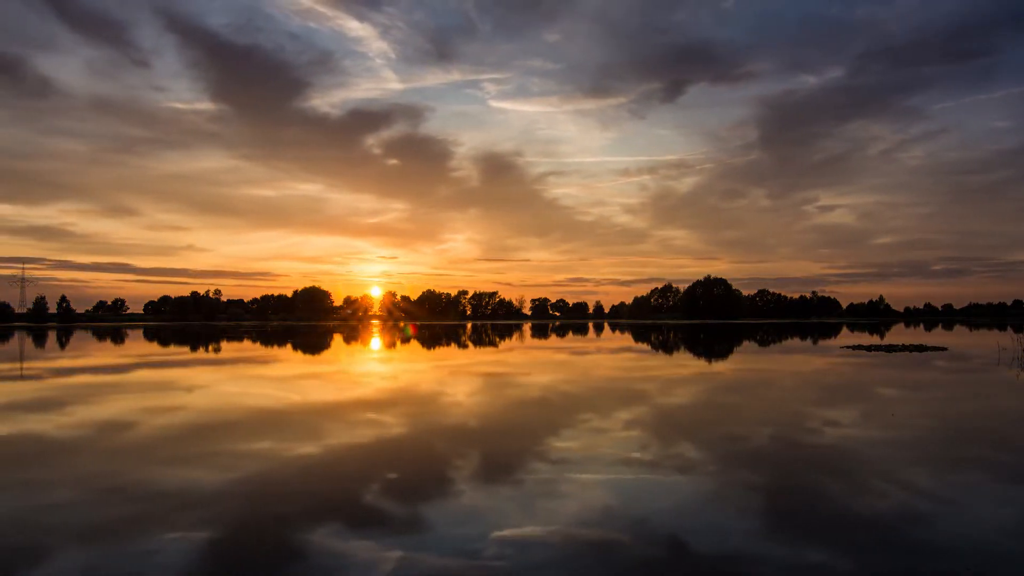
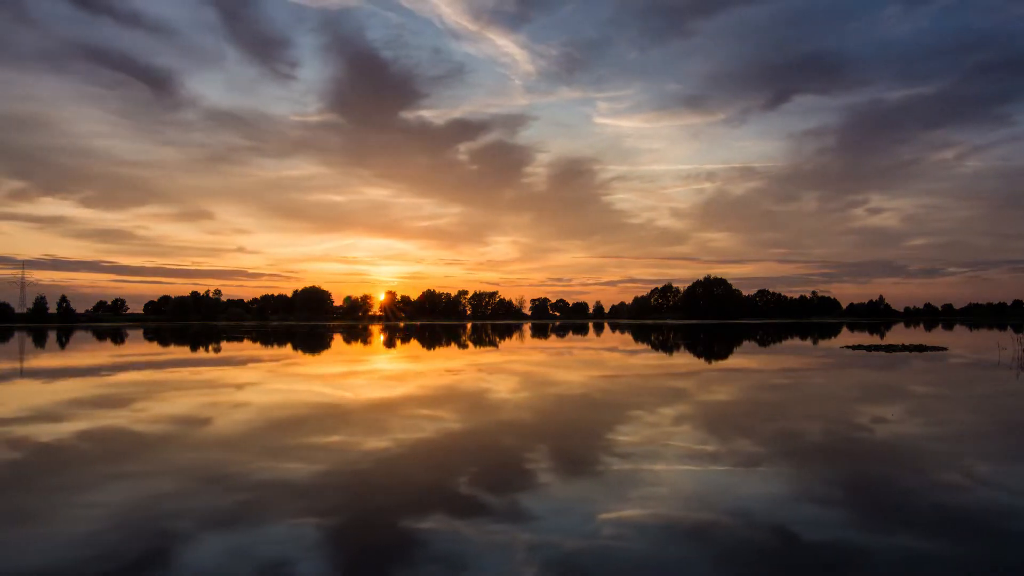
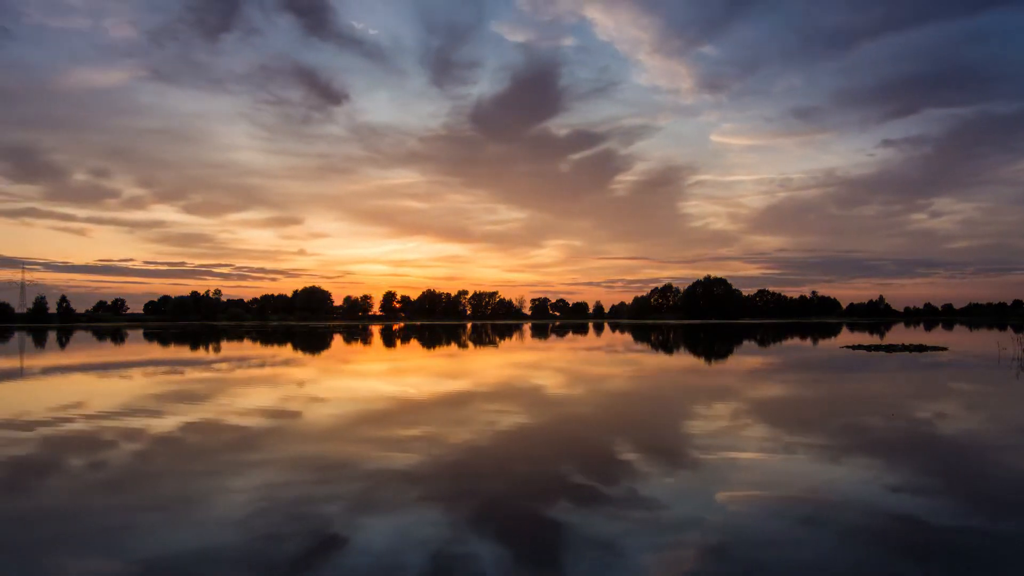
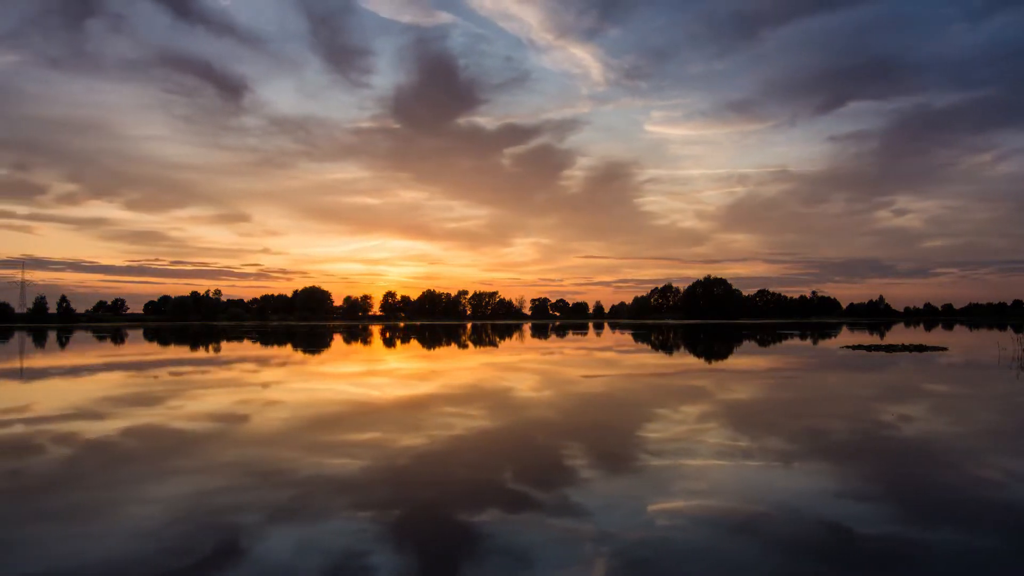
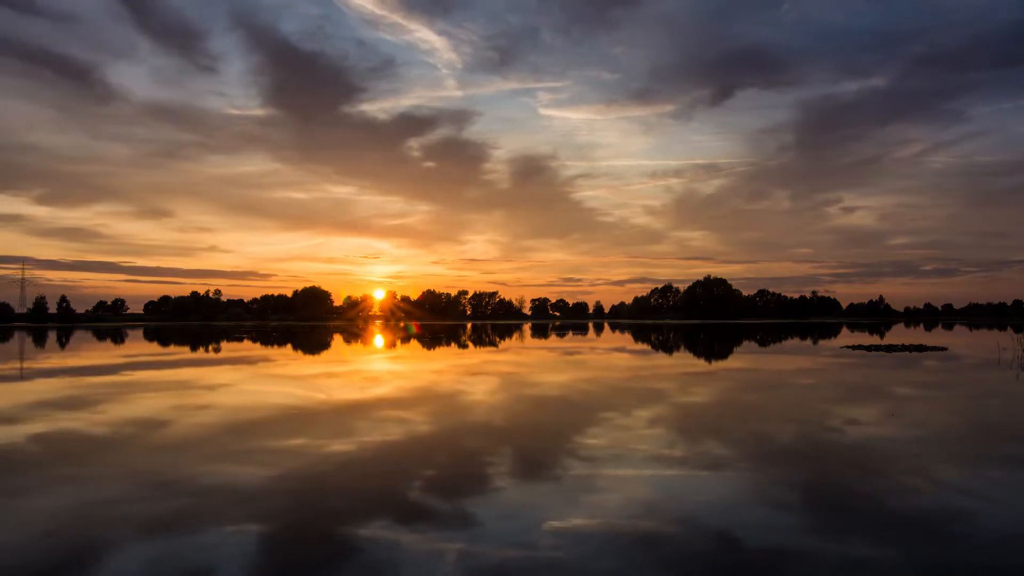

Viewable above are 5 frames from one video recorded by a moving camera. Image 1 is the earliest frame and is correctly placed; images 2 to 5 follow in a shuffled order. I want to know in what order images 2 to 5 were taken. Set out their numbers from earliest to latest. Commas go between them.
5, 2, 4, 3
